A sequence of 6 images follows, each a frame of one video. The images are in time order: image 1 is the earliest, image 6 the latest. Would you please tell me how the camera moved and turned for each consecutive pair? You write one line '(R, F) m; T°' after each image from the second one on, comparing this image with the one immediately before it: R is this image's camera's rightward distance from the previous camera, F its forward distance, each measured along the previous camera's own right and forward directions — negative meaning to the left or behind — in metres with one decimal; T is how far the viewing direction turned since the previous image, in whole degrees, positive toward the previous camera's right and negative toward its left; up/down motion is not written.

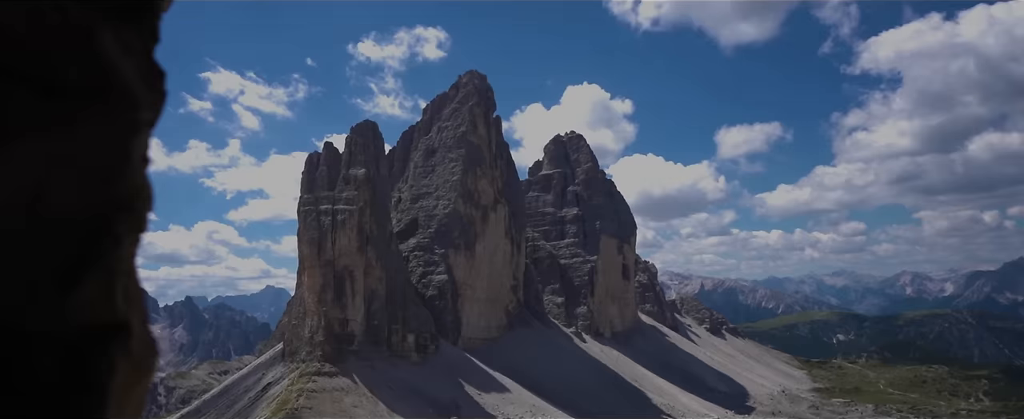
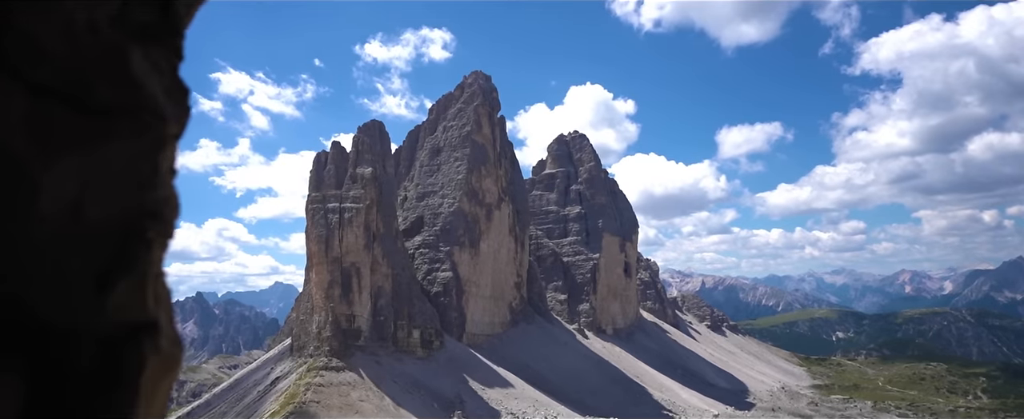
(+0.1, -0.5) m; -1°
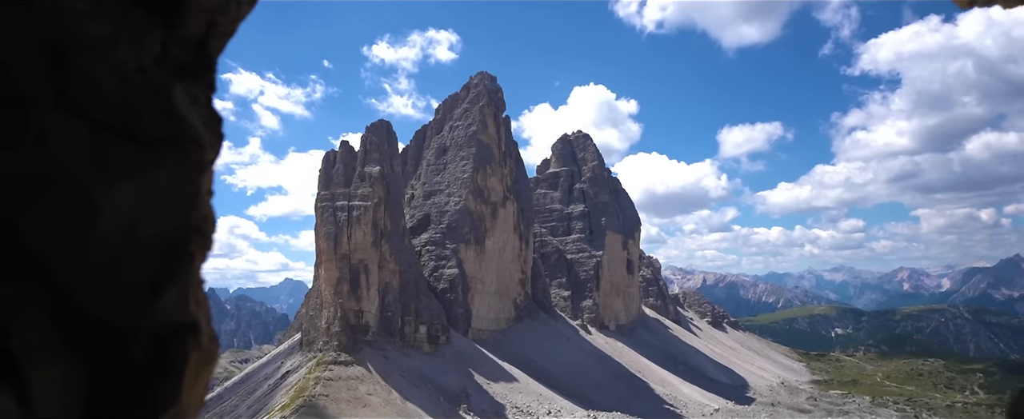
(0.0, -0.6) m; 0°
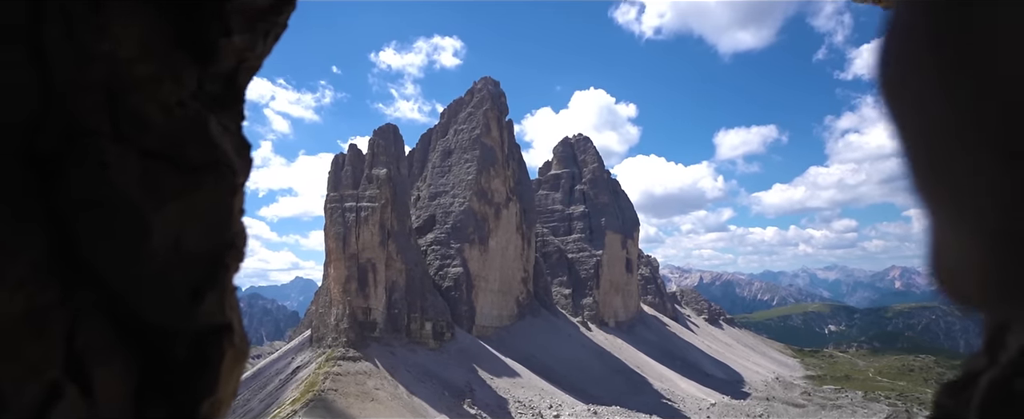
(+0.1, -0.9) m; 0°
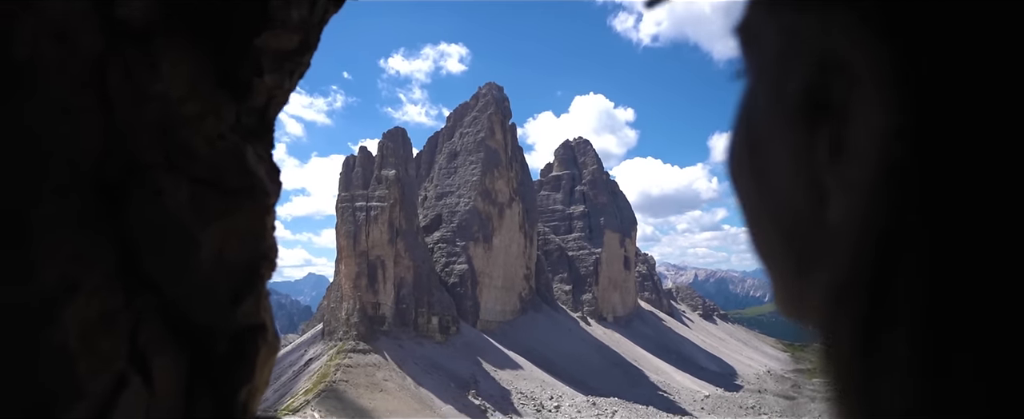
(0.0, -1.3) m; 0°
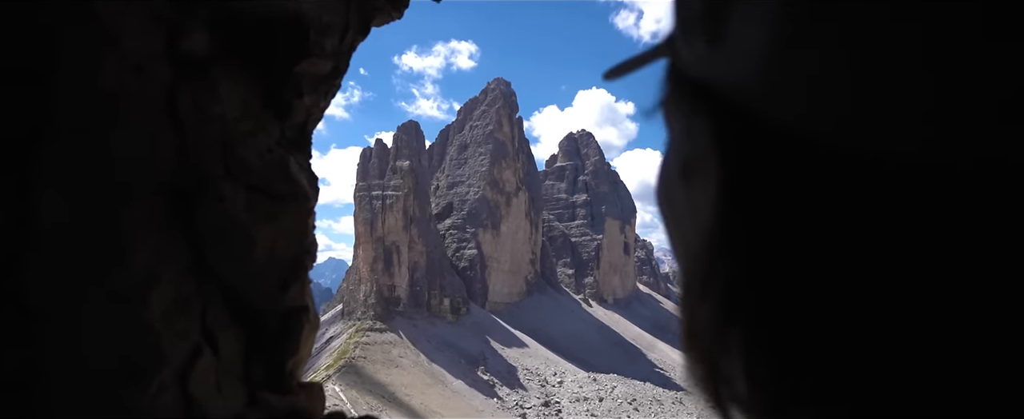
(+0.2, -1.9) m; -1°
